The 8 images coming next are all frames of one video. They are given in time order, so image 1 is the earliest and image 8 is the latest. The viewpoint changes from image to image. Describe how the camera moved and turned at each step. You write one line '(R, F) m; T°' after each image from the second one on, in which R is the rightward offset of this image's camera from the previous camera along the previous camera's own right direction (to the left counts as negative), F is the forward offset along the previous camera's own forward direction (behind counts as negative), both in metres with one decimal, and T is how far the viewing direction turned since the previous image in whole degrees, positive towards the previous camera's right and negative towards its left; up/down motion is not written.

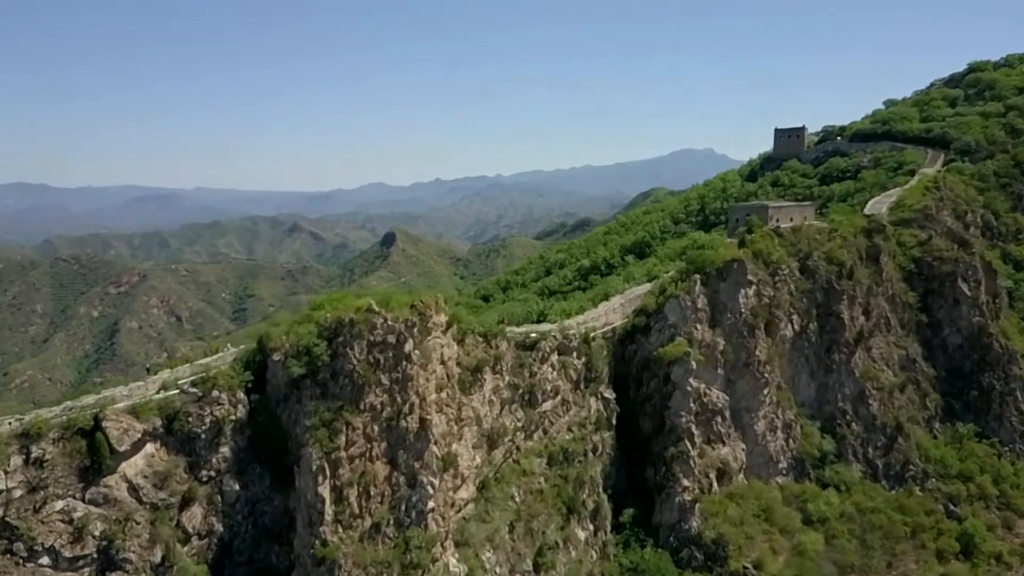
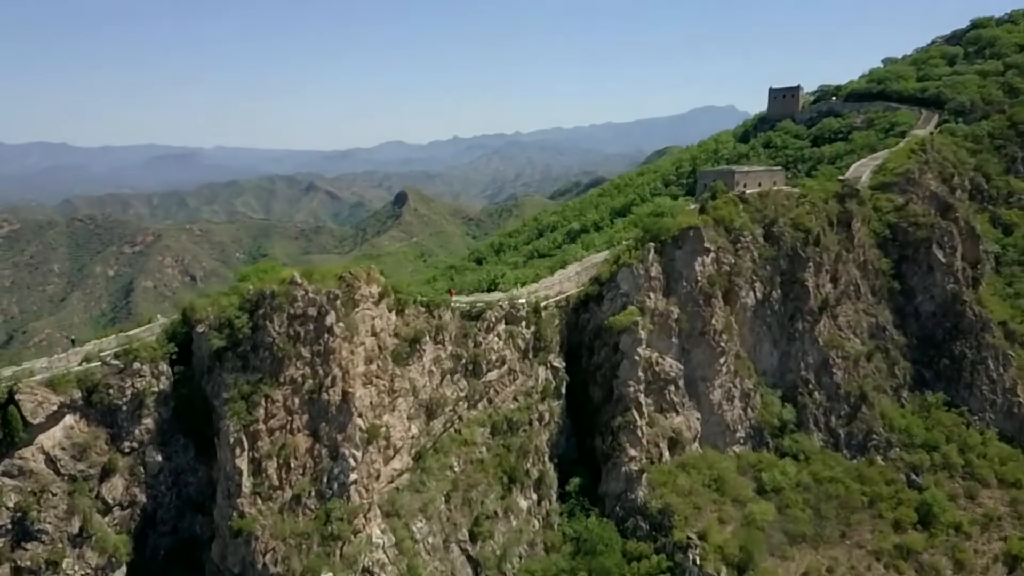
(+1.9, +0.3) m; -1°
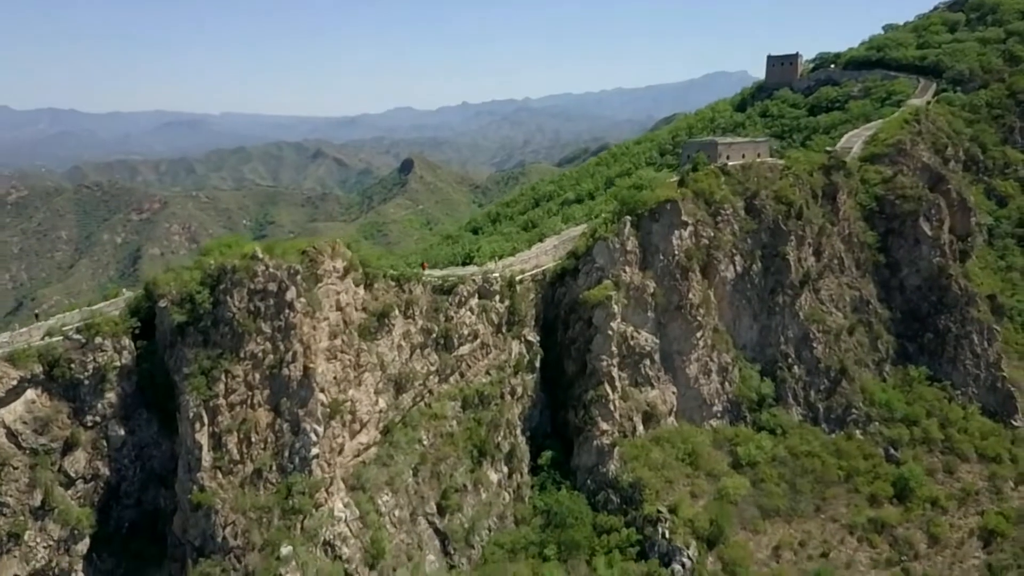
(+1.0, +0.1) m; -1°
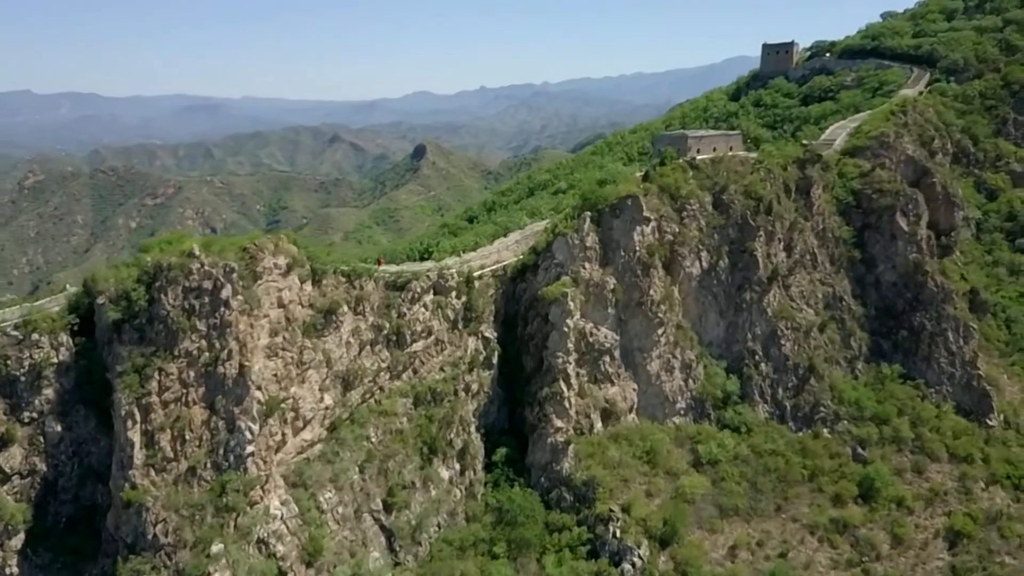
(+1.6, +0.1) m; -1°
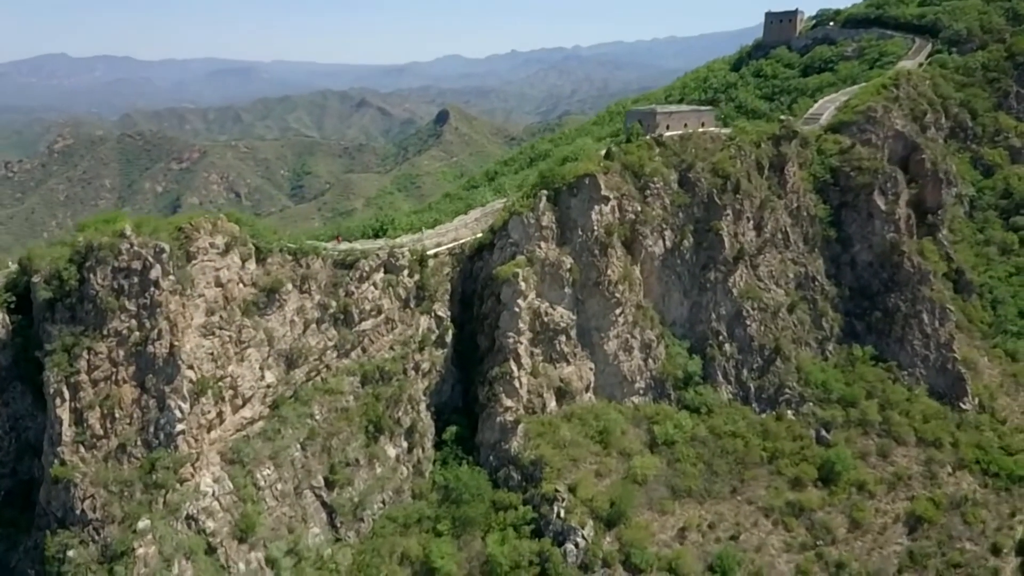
(+2.0, +0.1) m; -2°
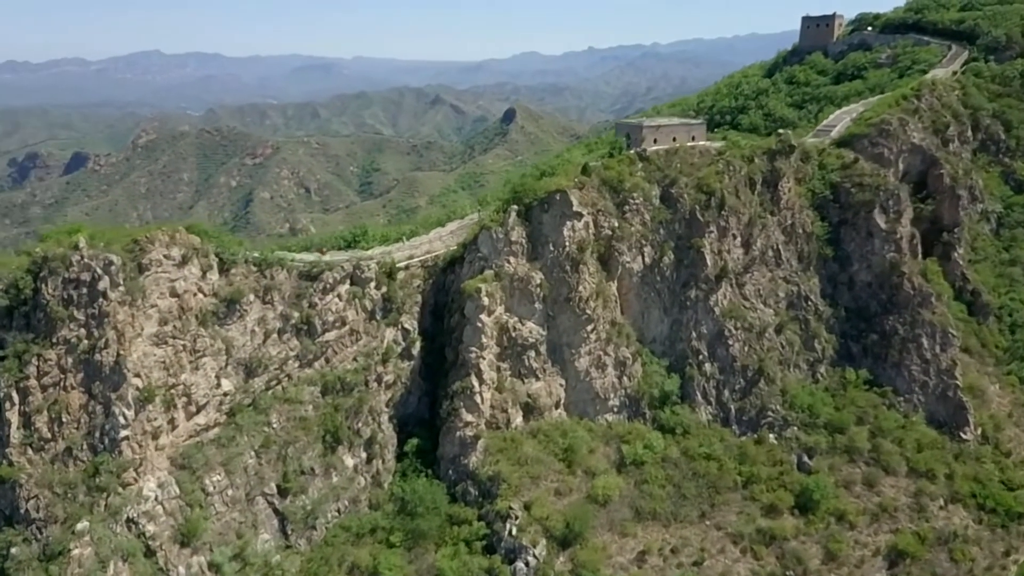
(+2.8, +0.1) m; -5°
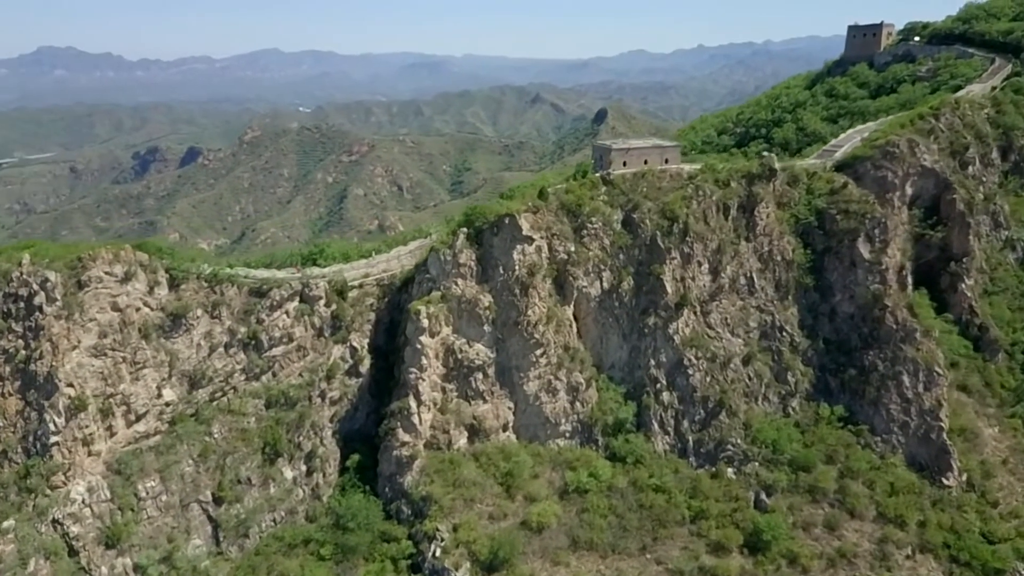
(+4.2, +0.2) m; -7°
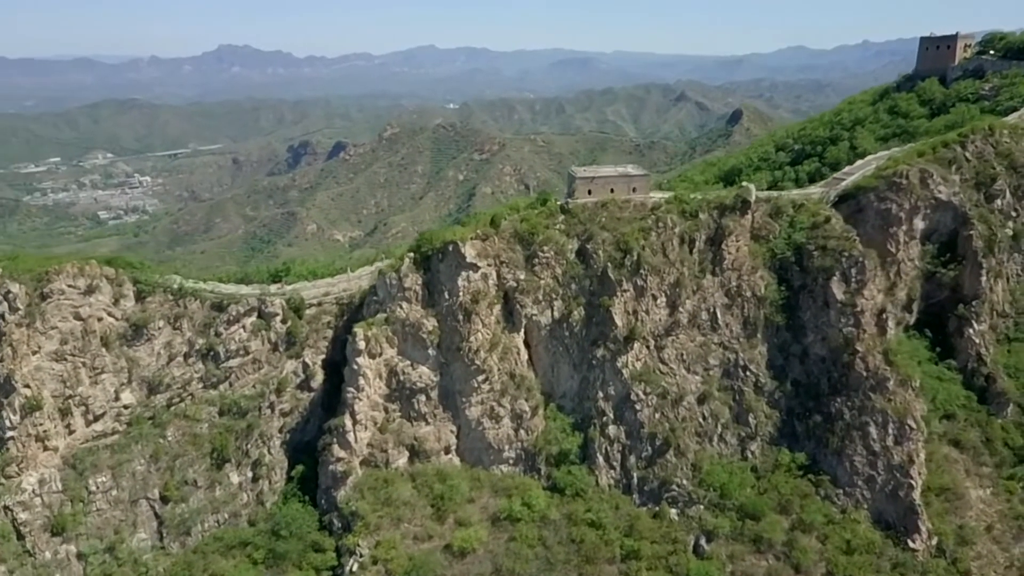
(+5.5, +0.3) m; -10°
